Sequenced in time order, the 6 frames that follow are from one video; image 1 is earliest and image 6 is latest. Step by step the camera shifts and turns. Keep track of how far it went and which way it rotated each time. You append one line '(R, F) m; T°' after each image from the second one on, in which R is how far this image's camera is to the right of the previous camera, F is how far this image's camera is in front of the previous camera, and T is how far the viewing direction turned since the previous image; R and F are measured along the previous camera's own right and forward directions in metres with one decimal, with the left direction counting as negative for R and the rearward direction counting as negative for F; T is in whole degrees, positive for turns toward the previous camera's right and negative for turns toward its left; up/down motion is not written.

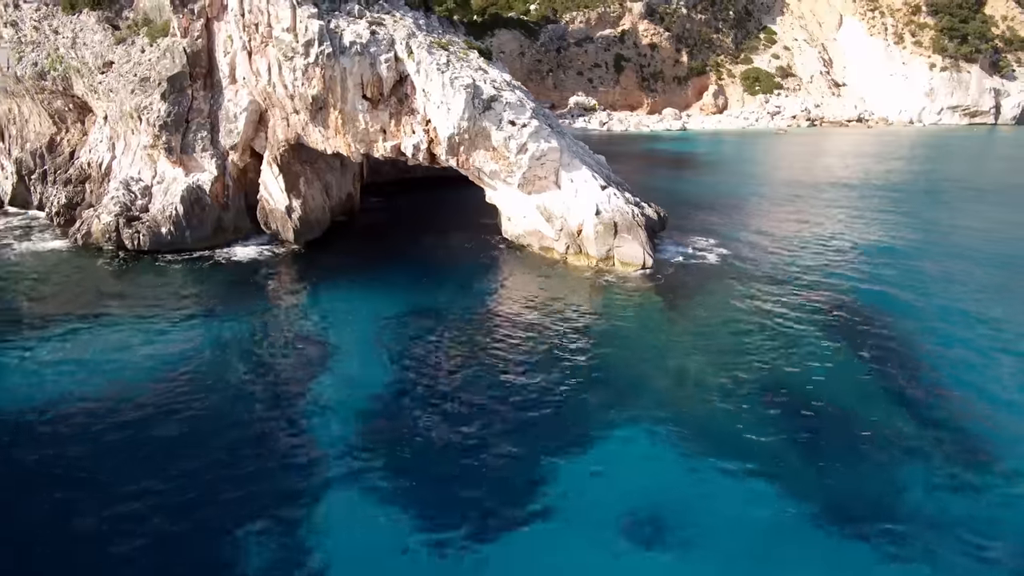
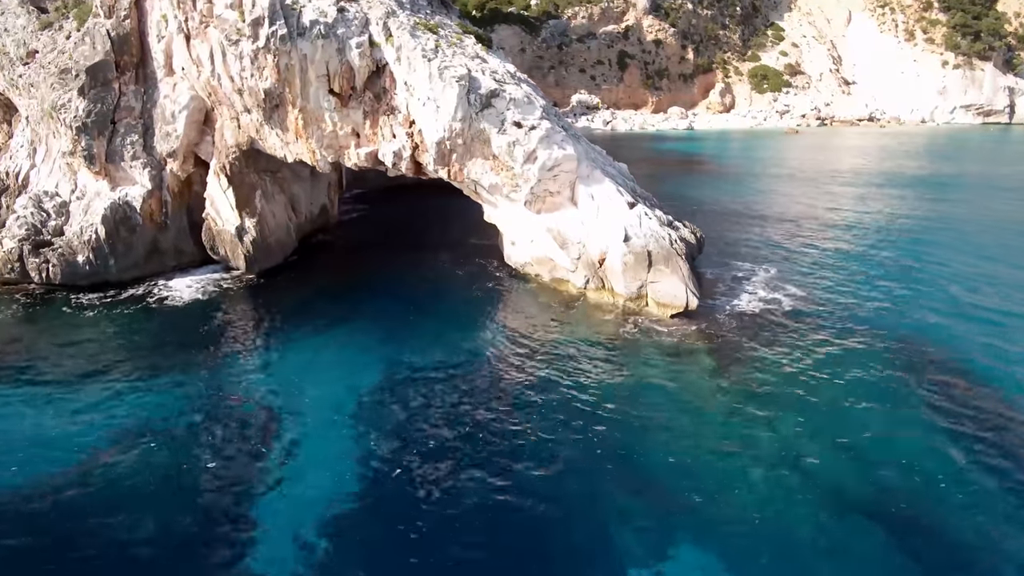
(-0.2, +5.2) m; 0°
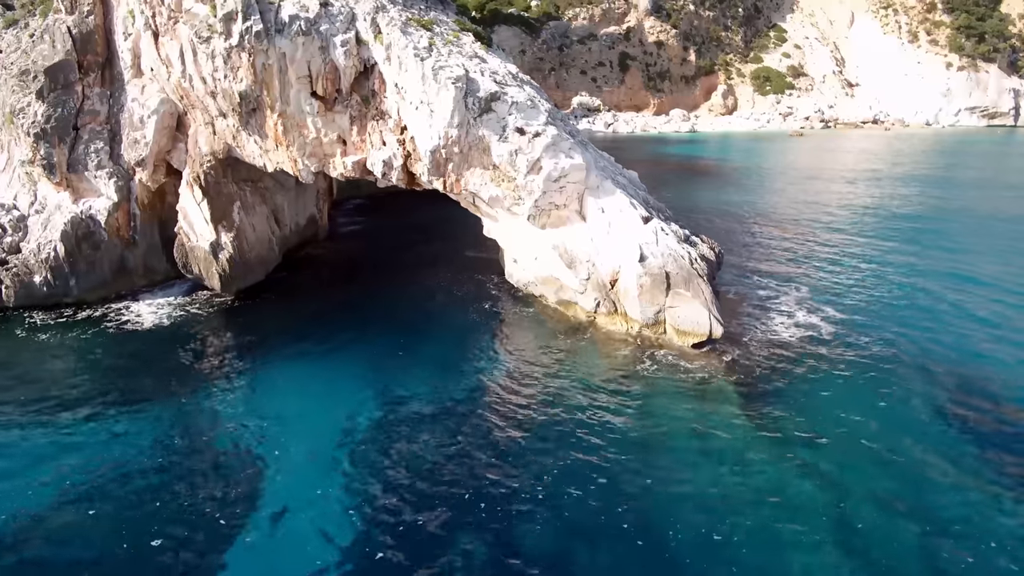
(-0.1, +2.0) m; 0°
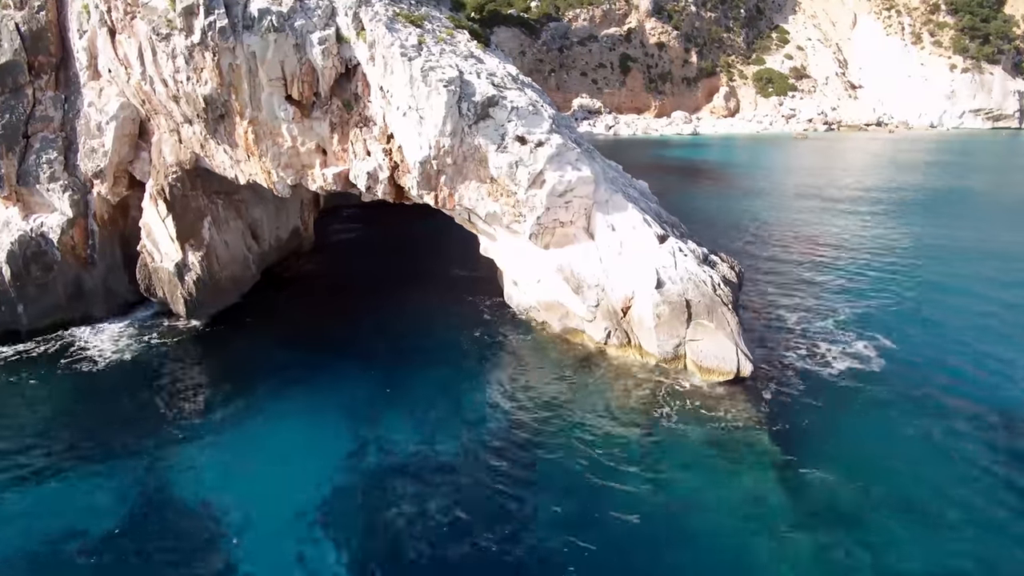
(0.0, +2.0) m; 0°
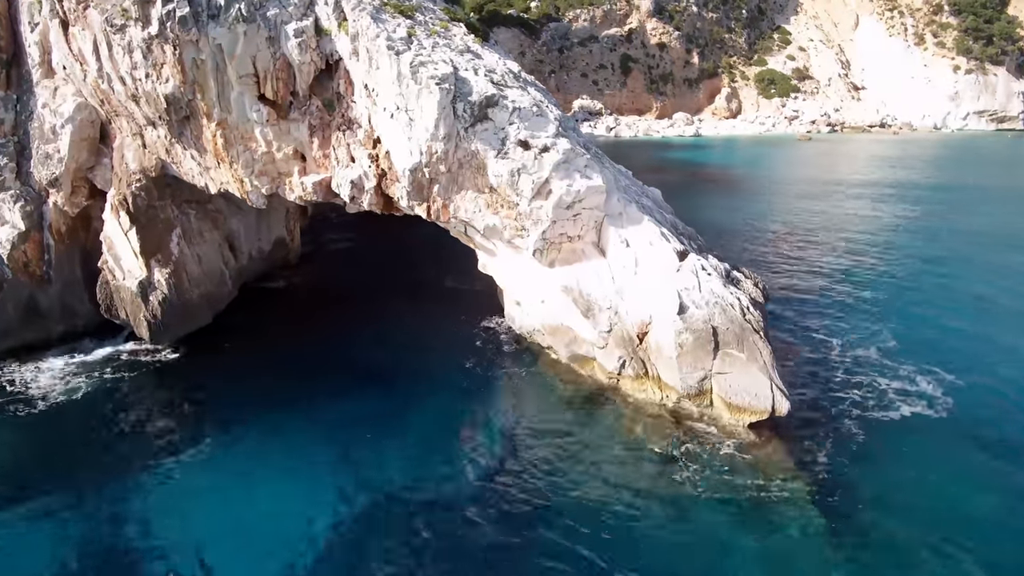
(-0.1, +1.8) m; 0°
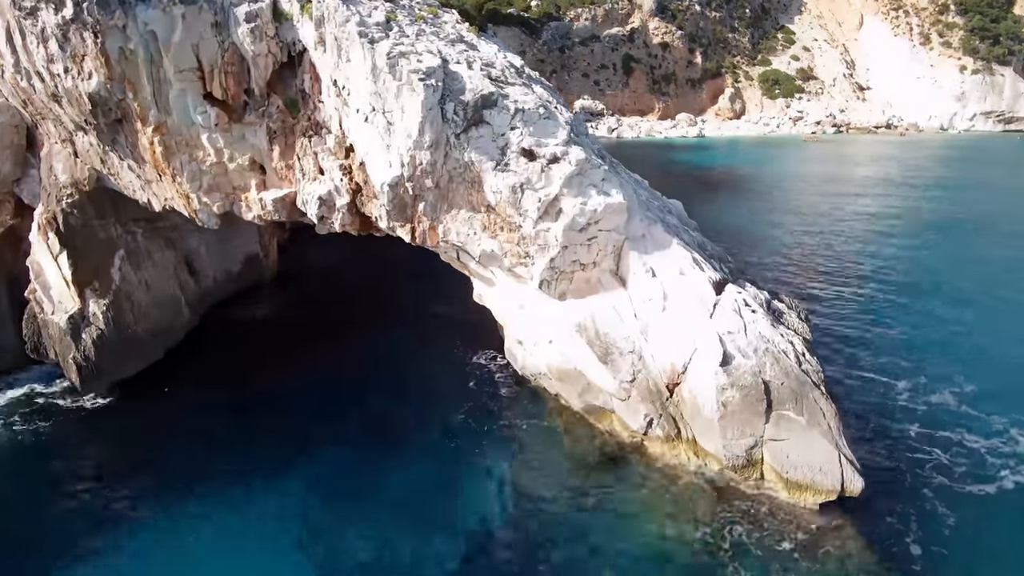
(0.0, +2.6) m; 0°
